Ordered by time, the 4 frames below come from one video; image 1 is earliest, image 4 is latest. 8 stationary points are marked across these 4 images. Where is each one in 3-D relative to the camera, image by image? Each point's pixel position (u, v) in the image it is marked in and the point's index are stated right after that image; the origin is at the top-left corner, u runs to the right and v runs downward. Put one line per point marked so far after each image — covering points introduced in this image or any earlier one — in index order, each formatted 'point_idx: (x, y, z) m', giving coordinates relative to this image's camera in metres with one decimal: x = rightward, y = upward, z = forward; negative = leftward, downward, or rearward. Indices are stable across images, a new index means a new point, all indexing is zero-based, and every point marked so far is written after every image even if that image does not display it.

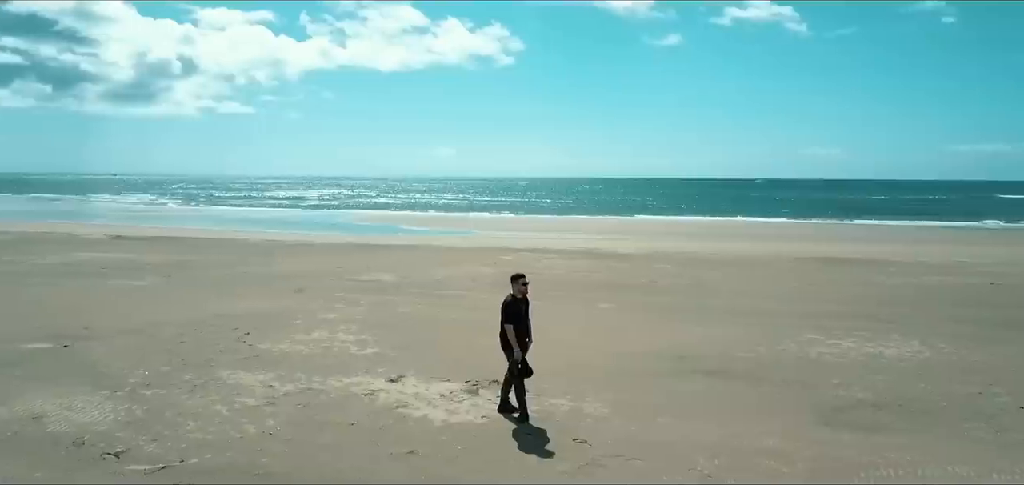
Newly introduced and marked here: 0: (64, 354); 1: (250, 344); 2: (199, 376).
0: (-4.9, -1.2, +9.0) m
1: (-3.0, -1.2, +9.5) m
2: (-3.1, -1.3, +8.2) m
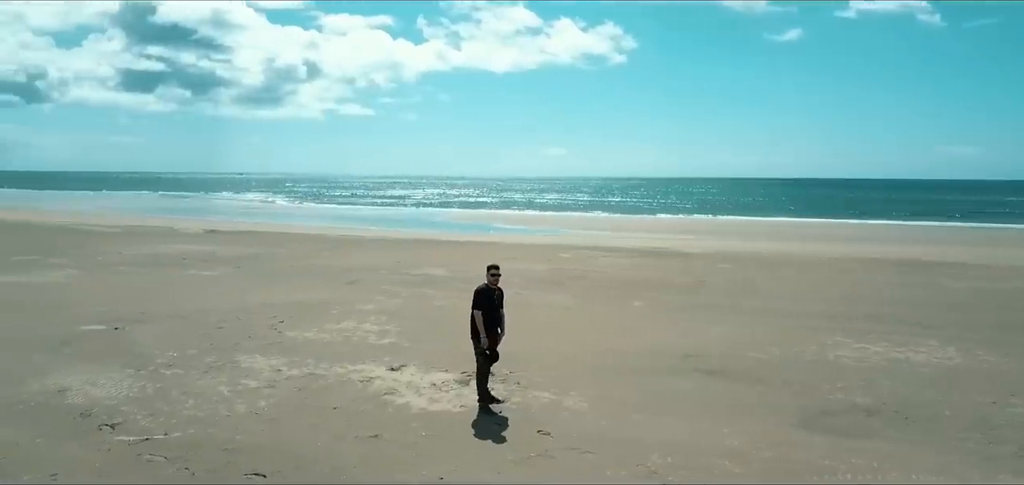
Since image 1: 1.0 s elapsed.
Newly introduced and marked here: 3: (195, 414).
0: (-4.8, -1.1, +9.7) m
1: (-2.8, -1.1, +10.0) m
2: (-3.1, -1.2, +8.7) m
3: (-2.7, -1.4, +6.9) m
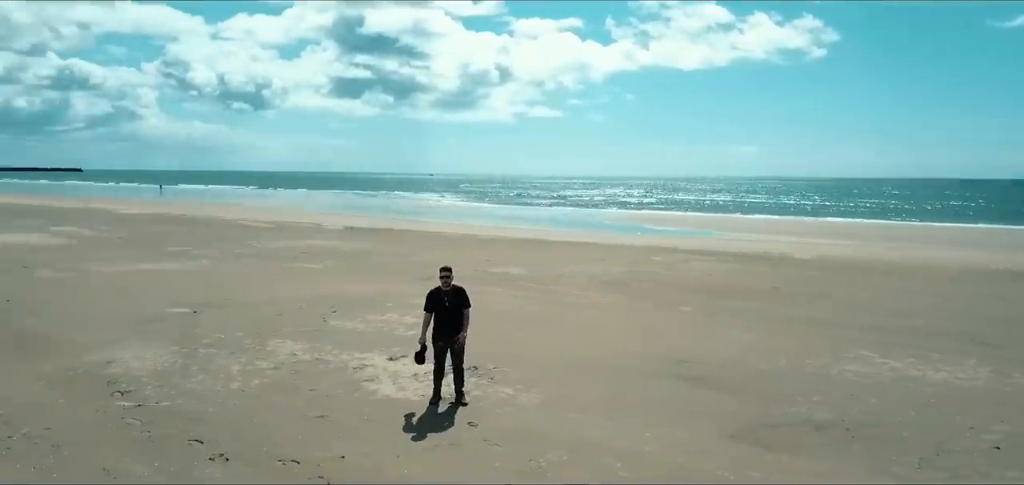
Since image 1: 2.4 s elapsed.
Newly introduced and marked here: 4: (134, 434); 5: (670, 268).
0: (-4.4, -1.0, +11.1) m
1: (-2.5, -1.0, +10.9) m
2: (-3.0, -1.2, +9.7) m
3: (-3.0, -1.4, +7.9) m
4: (-3.0, -1.5, +6.6) m
5: (+3.0, -0.5, +15.5) m
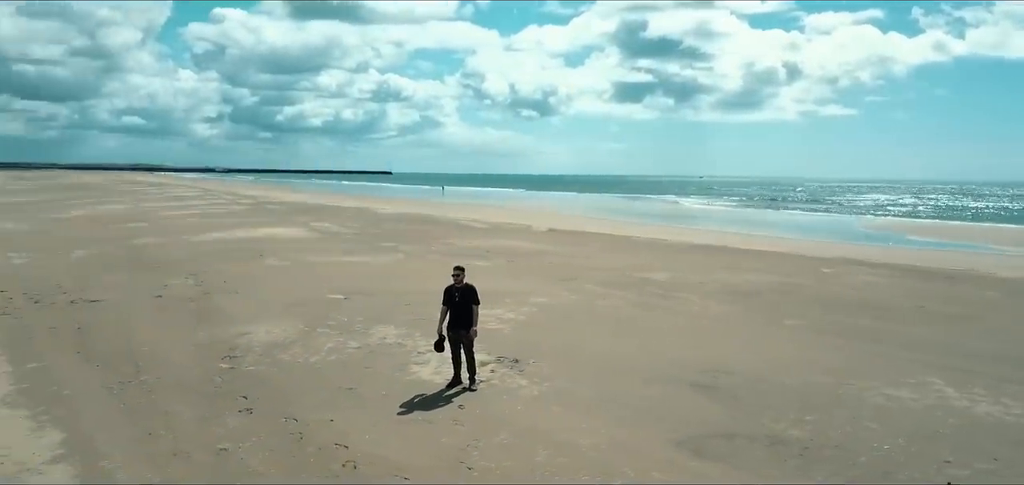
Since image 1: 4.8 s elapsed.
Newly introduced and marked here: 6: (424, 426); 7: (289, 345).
0: (-2.8, -0.9, +13.0) m
1: (-1.1, -1.0, +12.2) m
2: (-2.0, -1.1, +11.2) m
3: (-2.6, -1.3, +9.5) m
4: (-3.0, -1.5, +8.3) m
5: (+5.6, -0.7, +14.7) m
6: (-0.7, -1.6, +7.0) m
7: (-2.7, -1.3, +10.1) m
